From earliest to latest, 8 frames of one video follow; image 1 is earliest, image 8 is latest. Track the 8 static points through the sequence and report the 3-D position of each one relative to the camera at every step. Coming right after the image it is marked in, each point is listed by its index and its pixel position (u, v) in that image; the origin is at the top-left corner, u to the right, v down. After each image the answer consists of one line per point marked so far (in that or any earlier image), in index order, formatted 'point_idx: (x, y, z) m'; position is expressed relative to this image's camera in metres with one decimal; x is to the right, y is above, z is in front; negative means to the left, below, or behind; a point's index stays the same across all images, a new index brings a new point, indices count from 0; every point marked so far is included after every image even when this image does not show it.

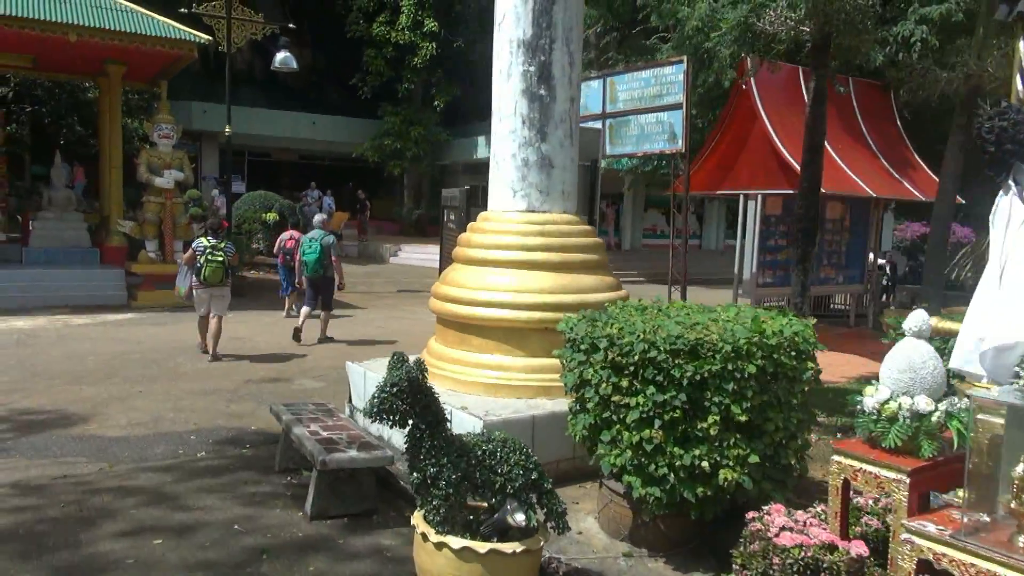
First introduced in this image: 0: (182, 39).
0: (-4.8, +3.6, +11.5) m
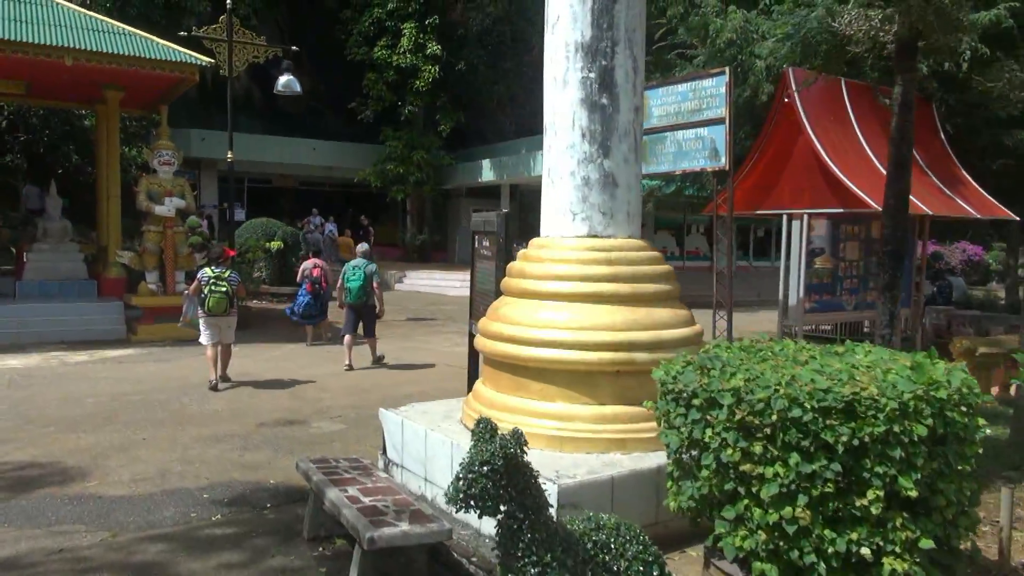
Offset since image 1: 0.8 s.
0: (-4.6, +3.2, +11.0) m
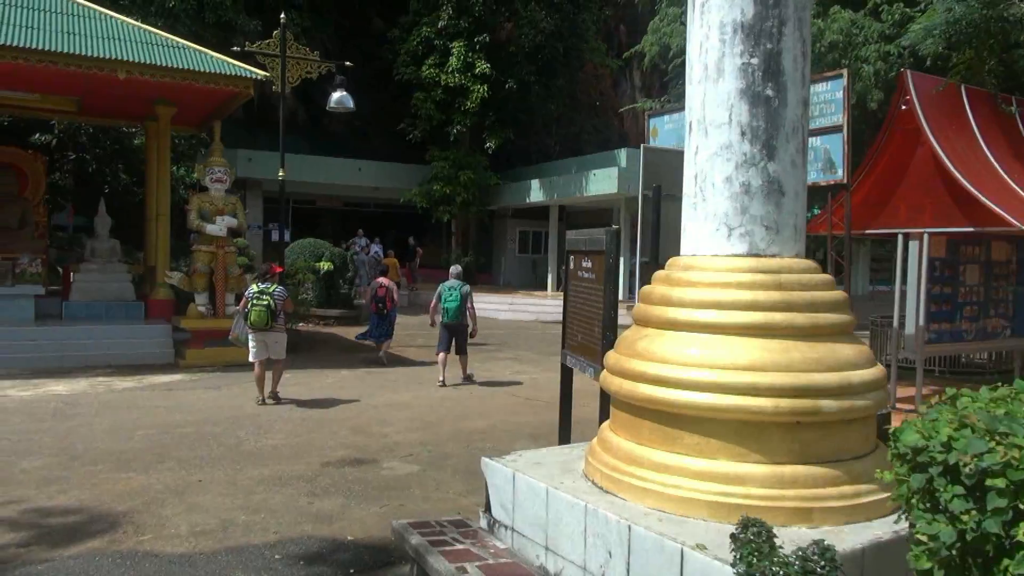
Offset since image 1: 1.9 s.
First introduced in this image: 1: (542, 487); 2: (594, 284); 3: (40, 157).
0: (-3.7, +2.9, +10.6) m
1: (+0.1, -0.8, +3.3) m
2: (+0.5, 0.0, +4.8) m
3: (-7.7, +2.1, +12.9) m
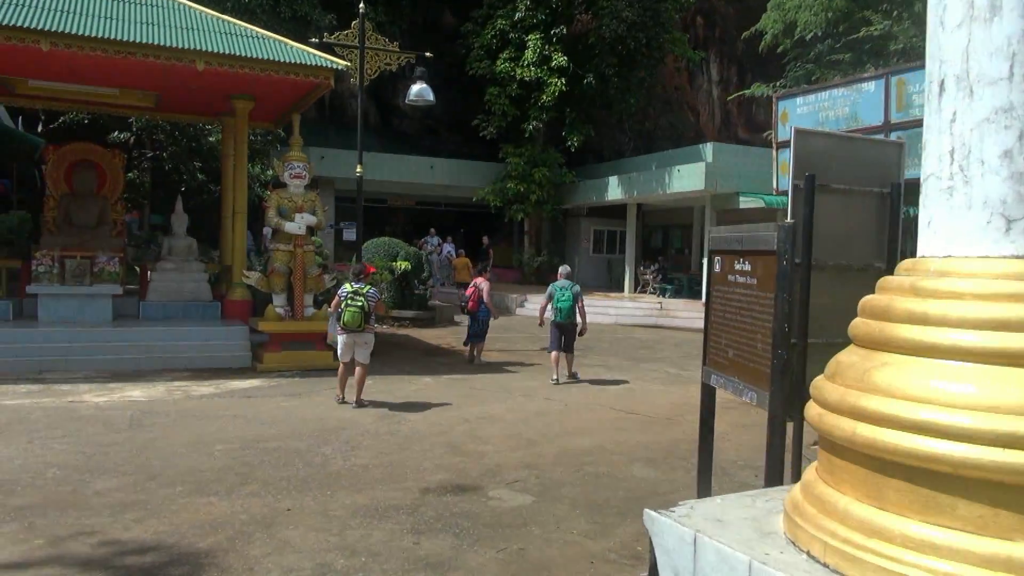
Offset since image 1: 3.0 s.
0: (-2.5, +2.8, +10.1) m
1: (+0.7, -0.9, +2.5) m
2: (+1.2, 0.0, +4.0) m
3: (-6.3, +2.1, +12.7) m
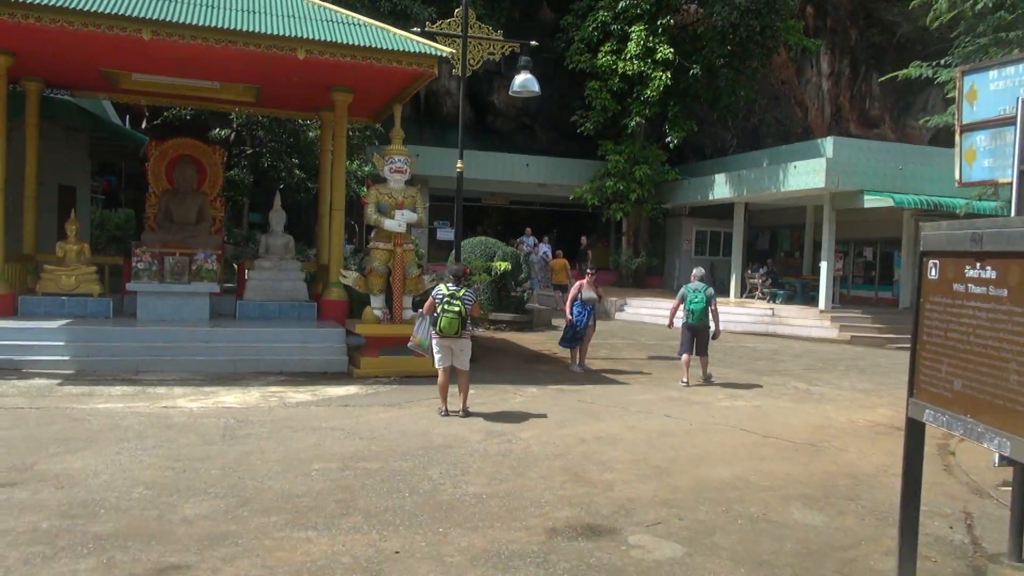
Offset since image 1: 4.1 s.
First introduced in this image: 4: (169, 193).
0: (-1.1, +2.8, +9.5) m
1: (+1.2, -0.9, +1.6) m
2: (+1.9, -0.1, +3.1) m
3: (-4.6, +2.1, +12.5) m
4: (-5.2, +1.4, +11.9) m
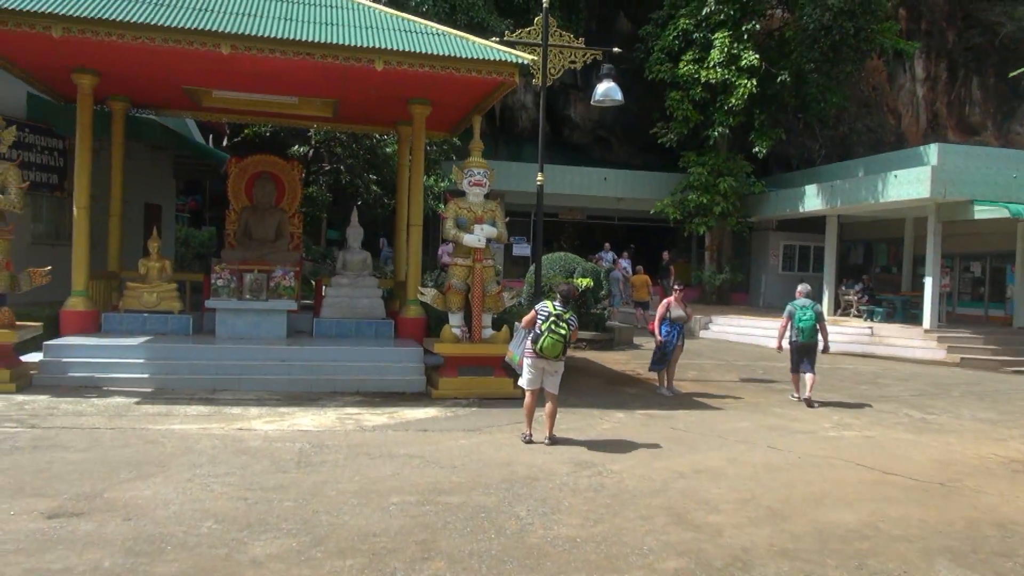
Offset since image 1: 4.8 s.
0: (-0.1, +2.6, +9.1) m
1: (+1.5, -1.0, +1.0) m
2: (+2.3, -0.1, +2.4) m
3: (-3.4, +1.9, +12.4) m
4: (-3.9, +1.2, +11.8) m
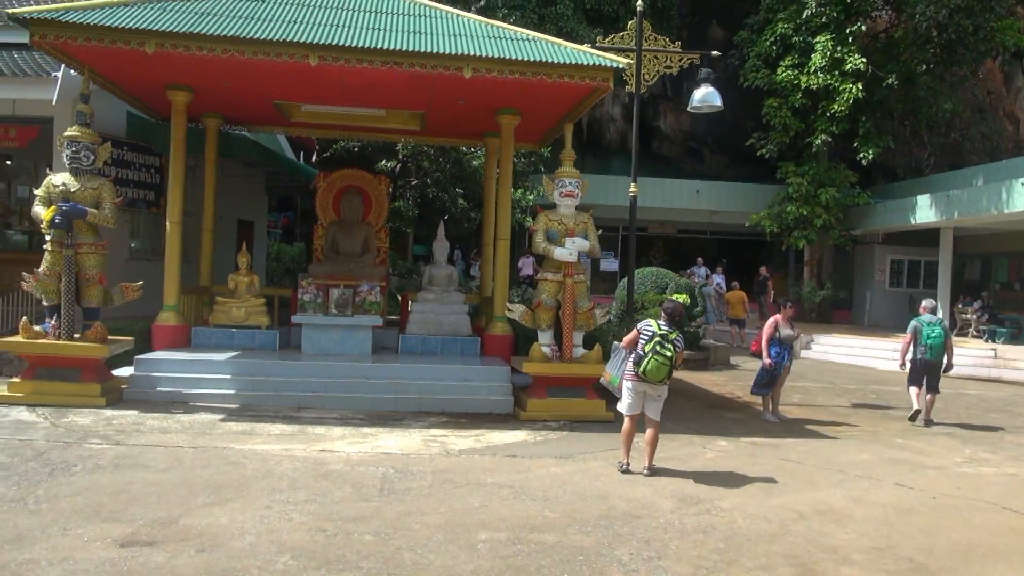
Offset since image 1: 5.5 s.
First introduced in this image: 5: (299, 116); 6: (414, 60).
0: (+0.9, +2.4, +8.7) m
1: (+1.6, -1.0, +0.4) m
2: (+2.6, -0.2, +1.7) m
3: (-2.0, +1.6, +12.2) m
4: (-2.6, +0.9, +11.7) m
5: (-3.1, +2.5, +11.4) m
6: (-1.0, +2.4, +8.4) m
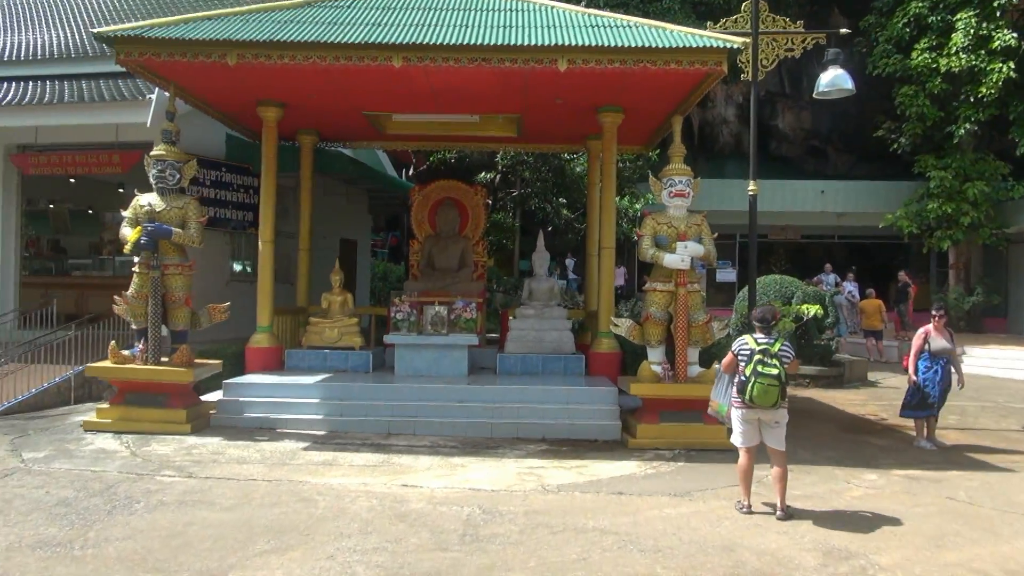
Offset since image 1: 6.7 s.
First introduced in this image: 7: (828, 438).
0: (+1.9, +2.3, +7.7) m
1: (+1.5, -0.9, -0.7) m
2: (+2.6, -0.1, +0.5) m
3: (-0.4, +1.4, +11.6) m
4: (-1.1, +0.7, +11.2) m
5: (-1.7, +2.2, +11.0) m
6: (-0.1, +2.3, +7.8) m
7: (+3.3, -1.6, +8.4) m
